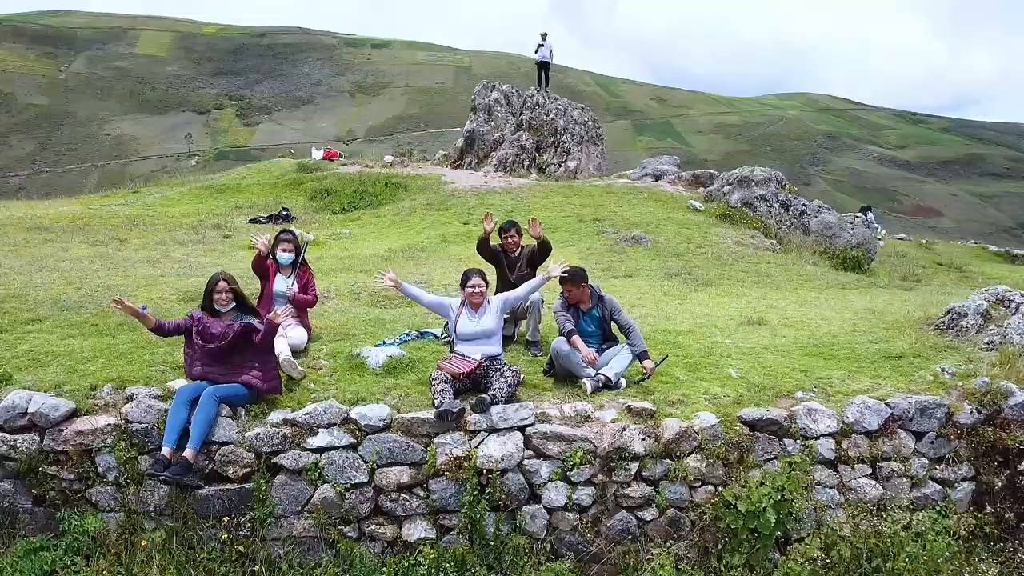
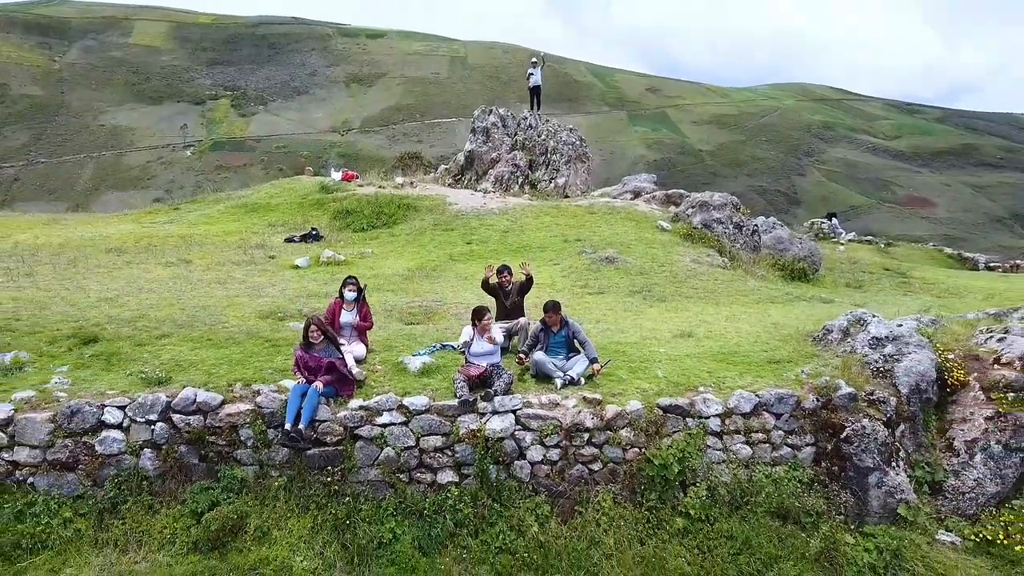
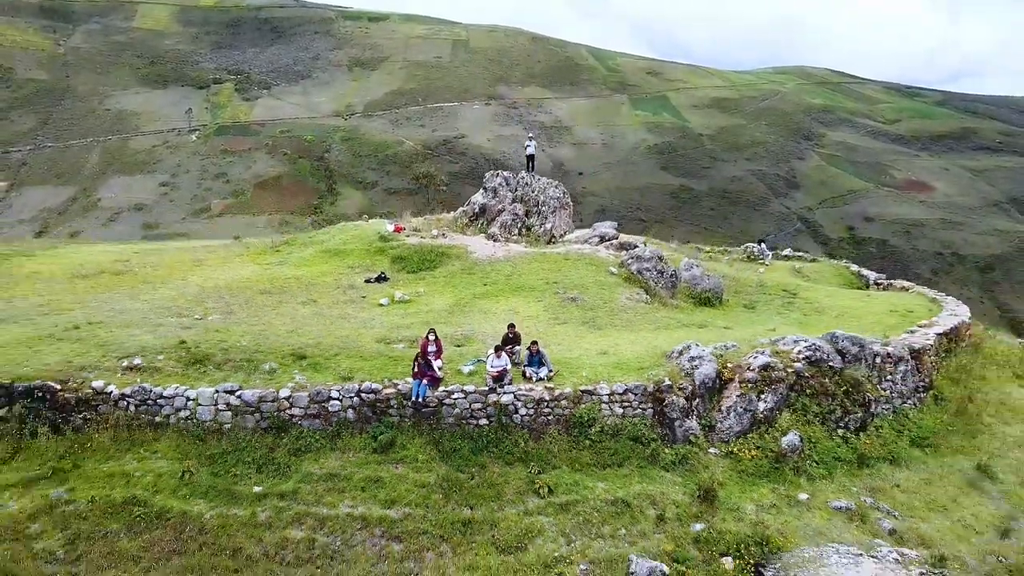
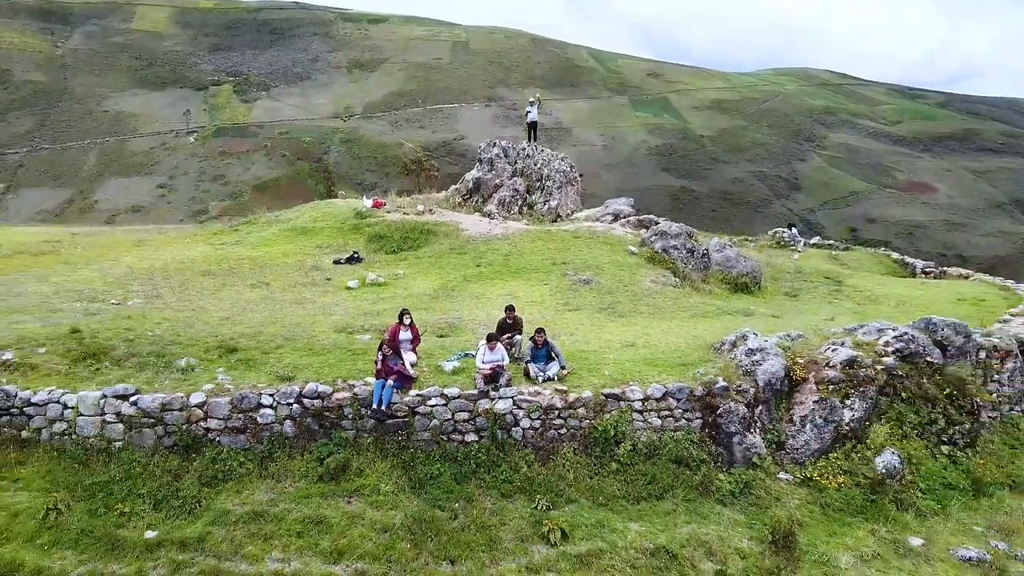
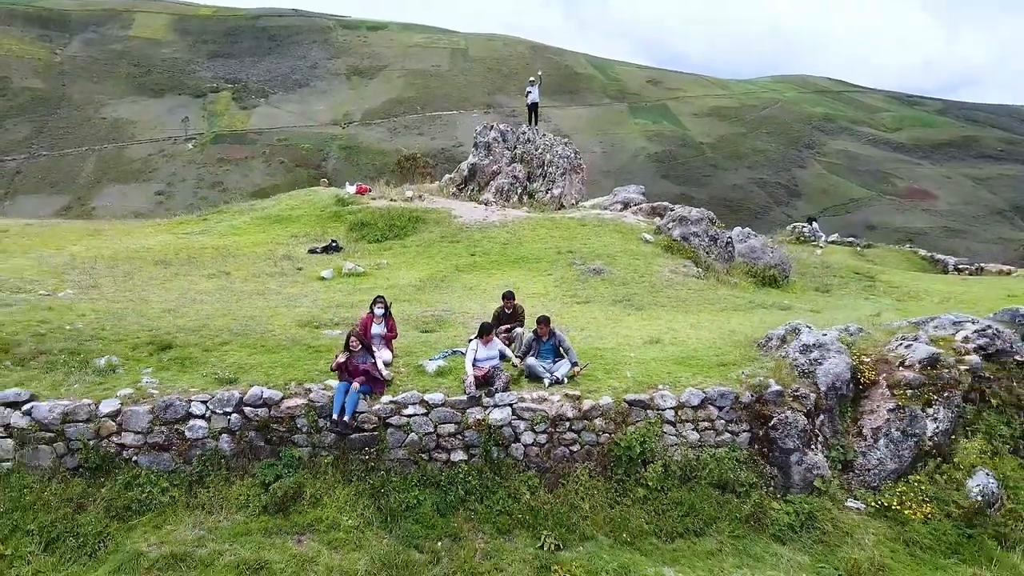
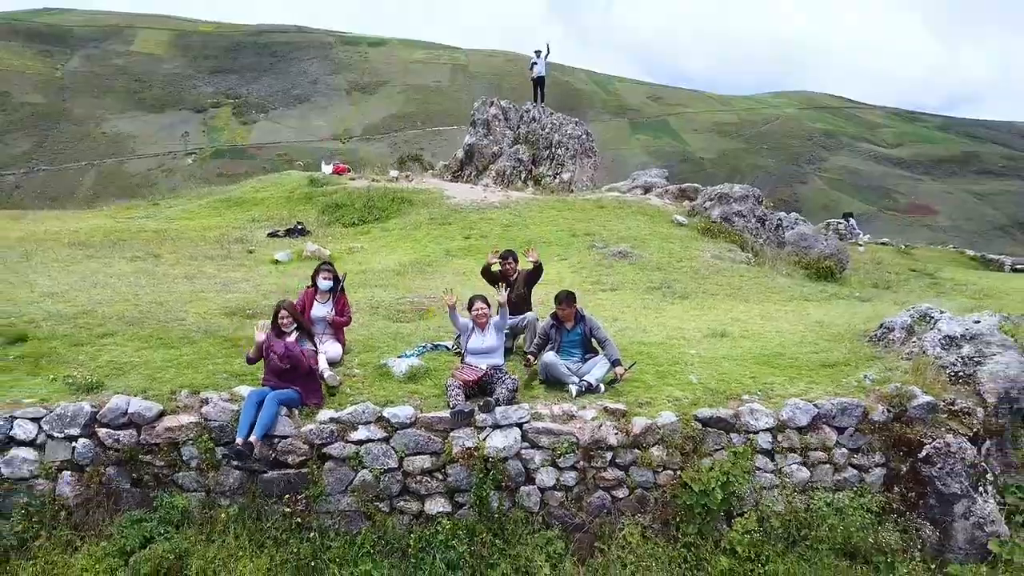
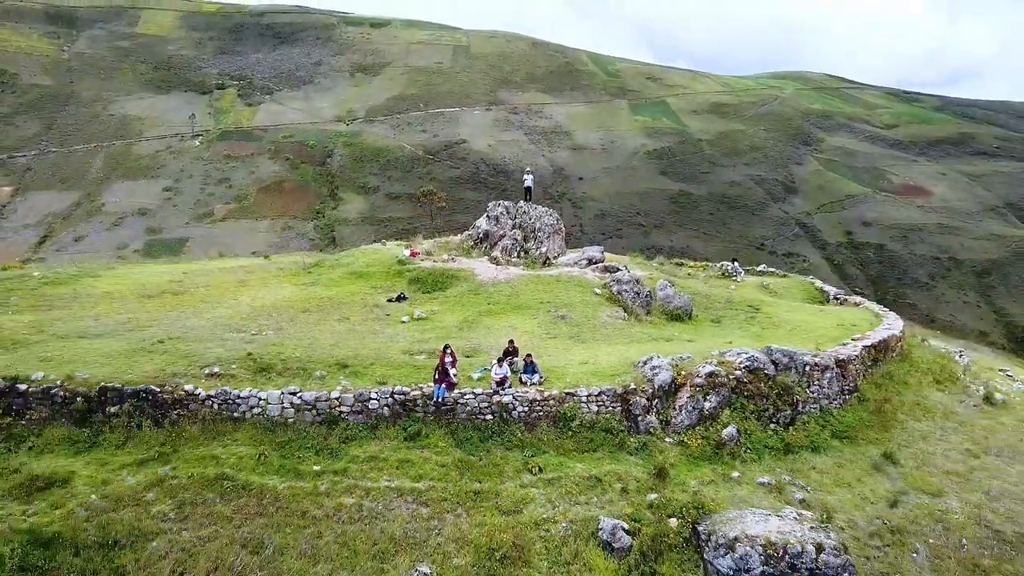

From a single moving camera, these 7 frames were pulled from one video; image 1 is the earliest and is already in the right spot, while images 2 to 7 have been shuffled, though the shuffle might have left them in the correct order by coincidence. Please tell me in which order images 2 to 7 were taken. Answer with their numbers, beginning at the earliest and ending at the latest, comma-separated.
6, 2, 5, 4, 3, 7
